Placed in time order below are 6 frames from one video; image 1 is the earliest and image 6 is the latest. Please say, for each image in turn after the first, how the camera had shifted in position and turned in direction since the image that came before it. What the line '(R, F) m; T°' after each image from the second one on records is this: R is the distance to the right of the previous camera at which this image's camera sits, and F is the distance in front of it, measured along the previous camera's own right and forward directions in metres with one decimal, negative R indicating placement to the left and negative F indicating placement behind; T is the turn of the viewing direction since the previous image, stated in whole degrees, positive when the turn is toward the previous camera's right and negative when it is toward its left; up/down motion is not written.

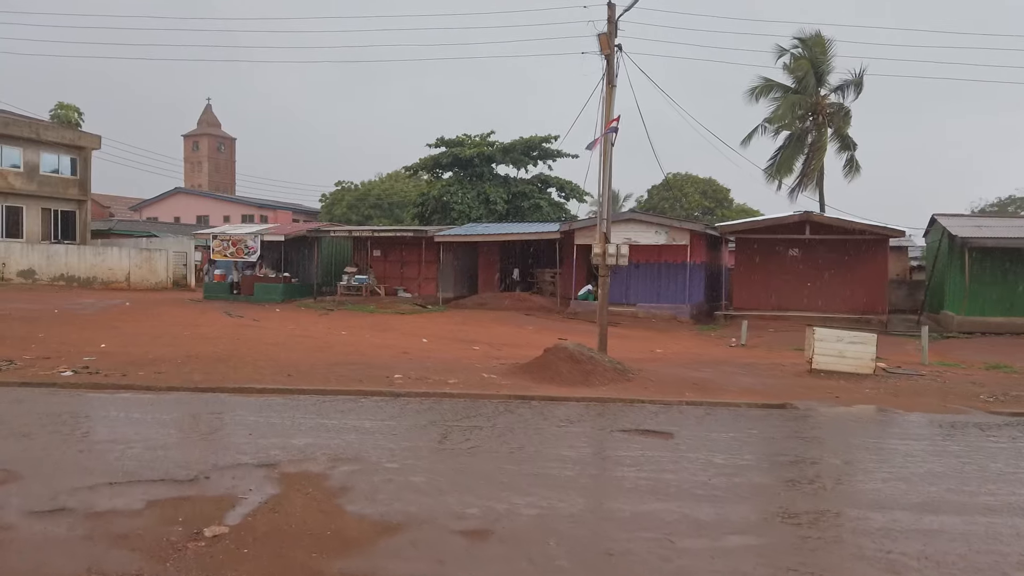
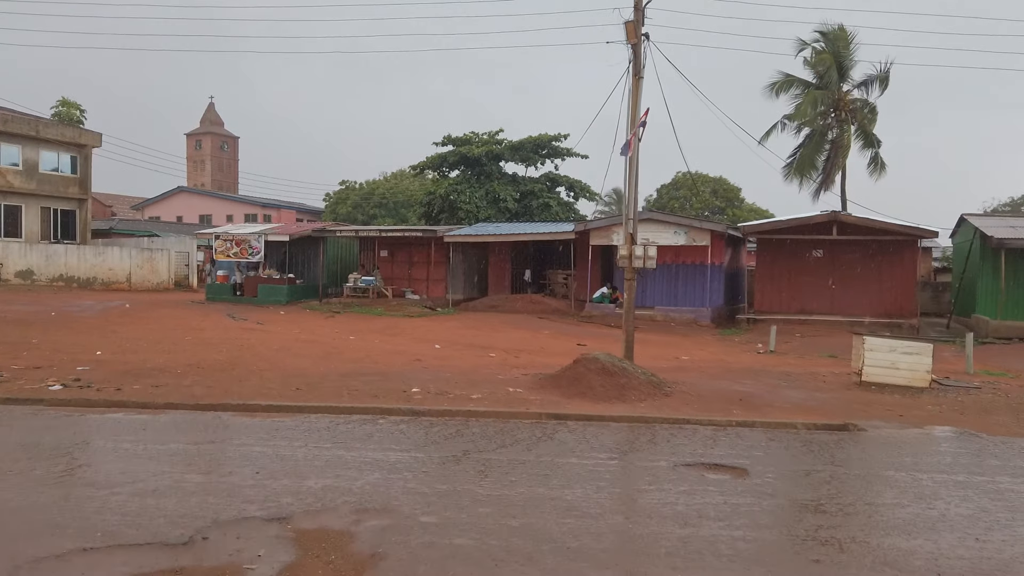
(-0.3, +0.8) m; 0°
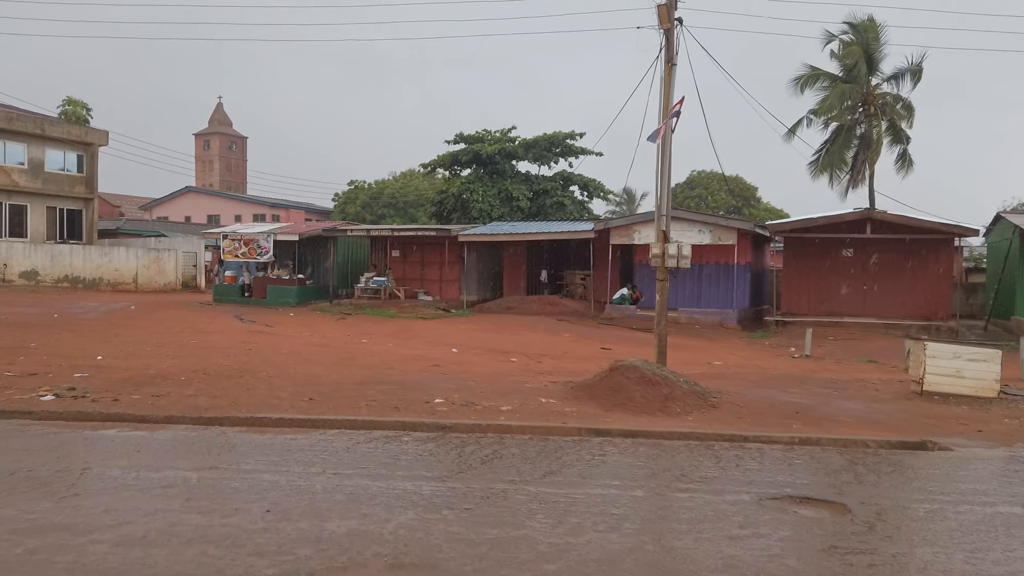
(-0.3, +0.7) m; -1°
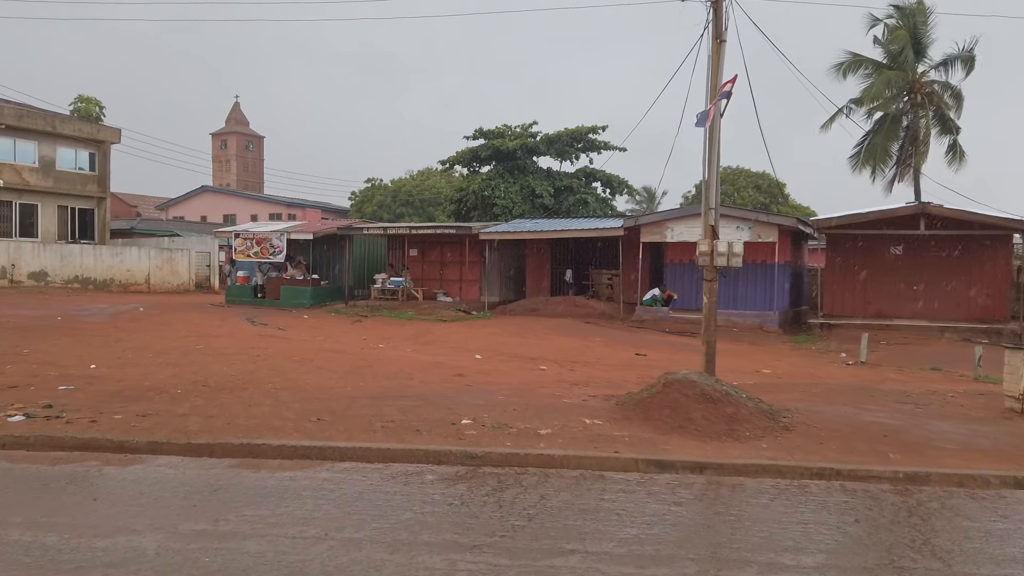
(-0.2, +1.1) m; -1°
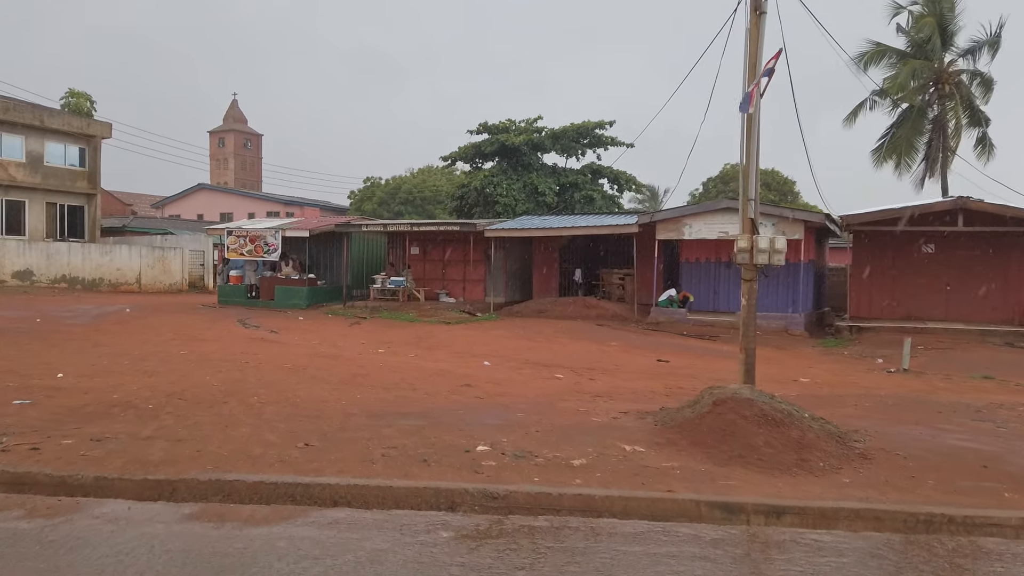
(-0.2, +1.1) m; 0°
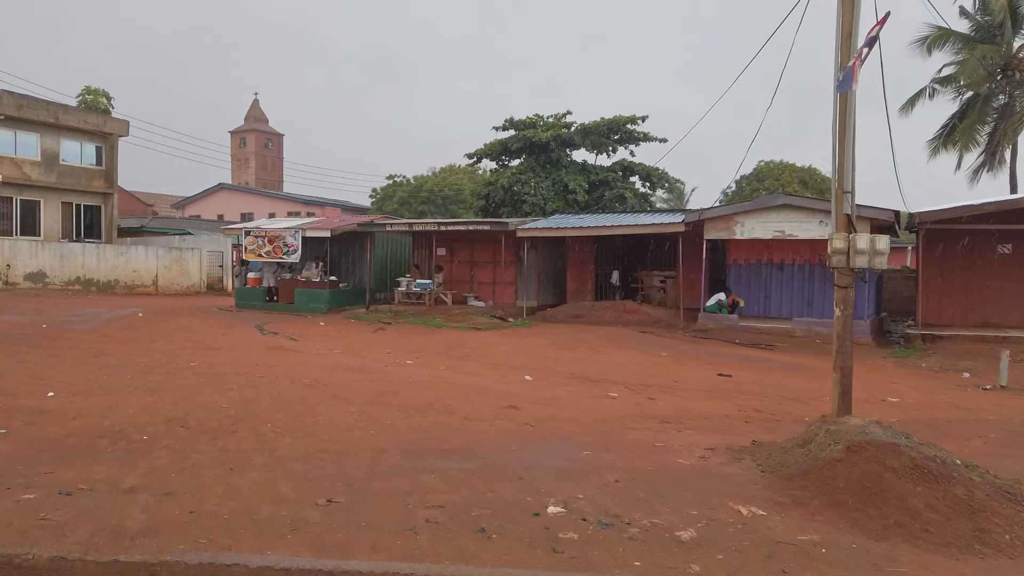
(-0.3, +1.3) m; -1°
